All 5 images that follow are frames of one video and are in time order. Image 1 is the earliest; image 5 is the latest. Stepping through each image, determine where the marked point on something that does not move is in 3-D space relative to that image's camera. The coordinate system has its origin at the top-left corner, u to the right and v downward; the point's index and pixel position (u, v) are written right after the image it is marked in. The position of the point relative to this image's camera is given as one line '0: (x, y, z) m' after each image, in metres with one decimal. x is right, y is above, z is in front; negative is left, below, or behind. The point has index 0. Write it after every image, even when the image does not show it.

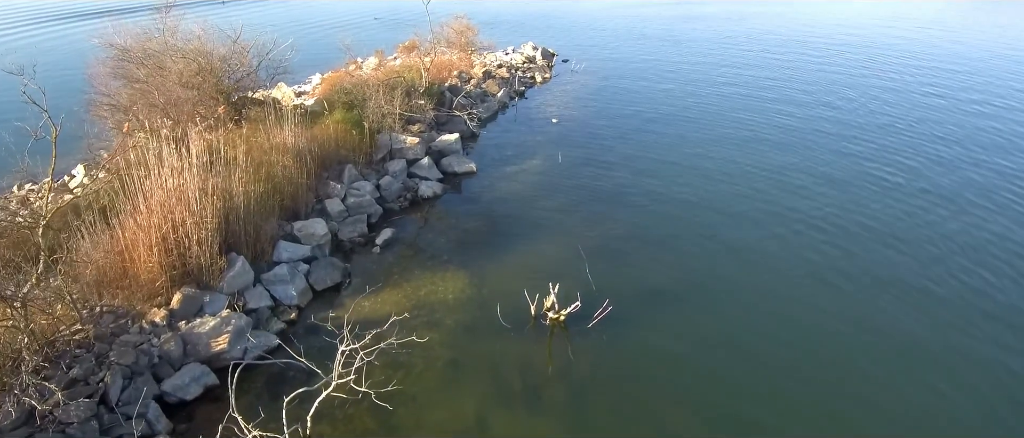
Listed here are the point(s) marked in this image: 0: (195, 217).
0: (-6.4, 0.0, +12.1) m
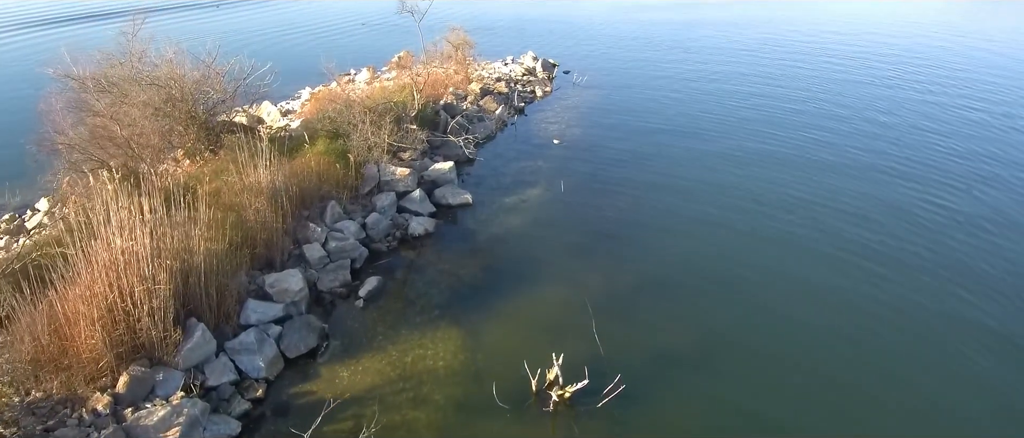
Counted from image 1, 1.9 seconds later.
0: (-6.5, -1.1, +10.6) m
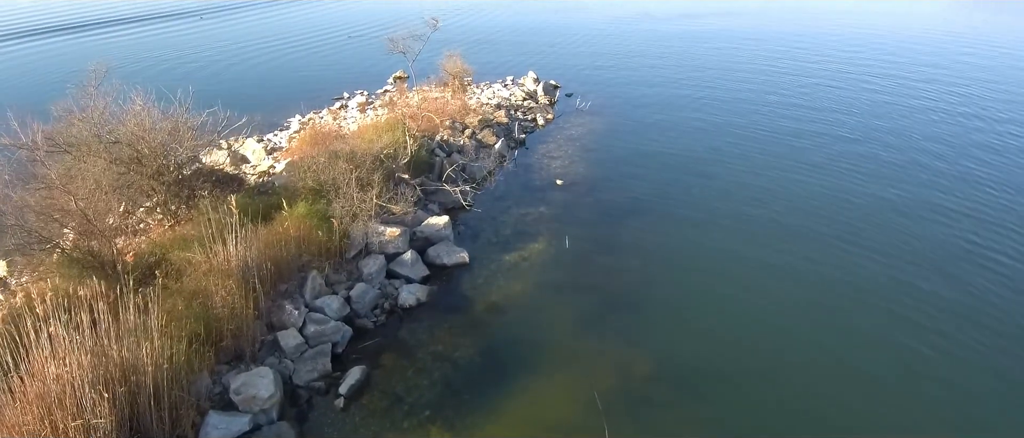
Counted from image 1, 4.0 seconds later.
0: (-6.5, -2.9, +9.1) m
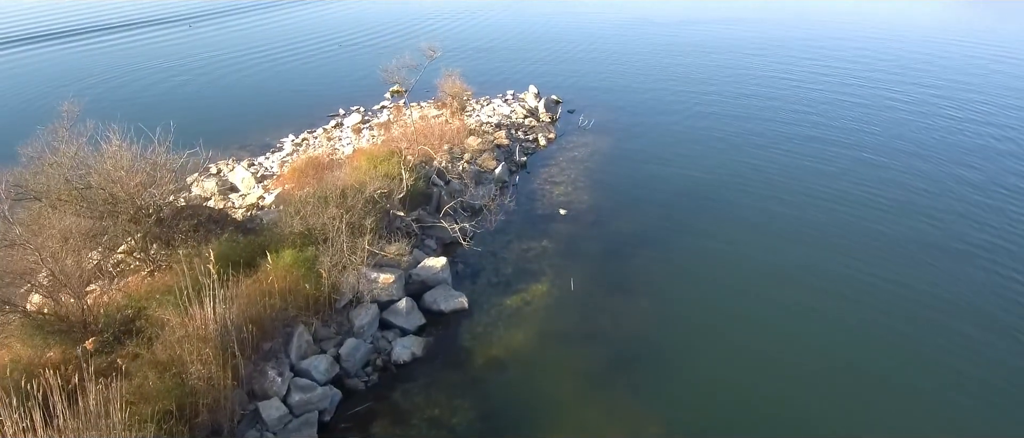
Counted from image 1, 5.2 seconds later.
0: (-6.4, -4.1, +8.0) m
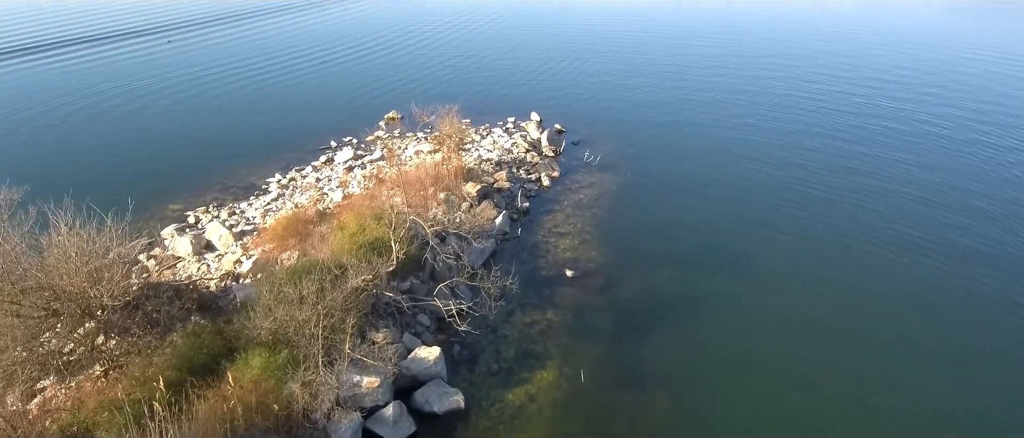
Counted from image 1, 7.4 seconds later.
0: (-6.4, -6.3, +6.2) m
